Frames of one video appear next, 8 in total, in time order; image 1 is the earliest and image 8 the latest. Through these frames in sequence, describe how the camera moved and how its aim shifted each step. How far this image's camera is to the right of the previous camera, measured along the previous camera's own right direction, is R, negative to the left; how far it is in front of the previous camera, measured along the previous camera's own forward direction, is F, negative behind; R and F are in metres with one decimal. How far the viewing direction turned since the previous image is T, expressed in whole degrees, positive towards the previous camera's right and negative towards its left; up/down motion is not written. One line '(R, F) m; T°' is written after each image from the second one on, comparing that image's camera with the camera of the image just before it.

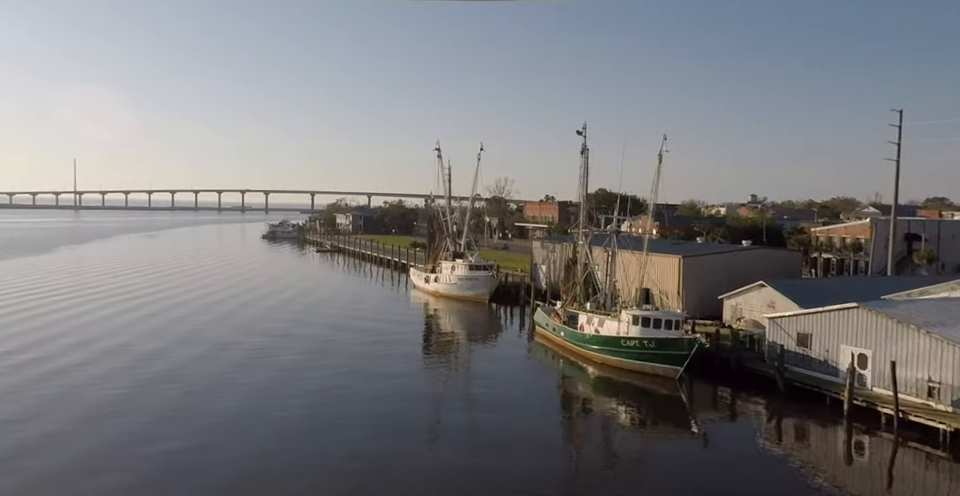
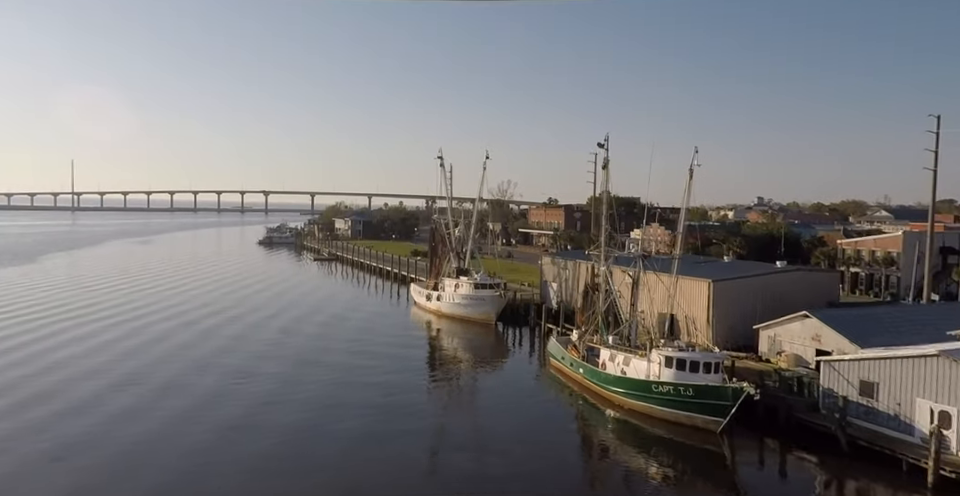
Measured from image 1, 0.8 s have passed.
(-0.2, +1.8) m; 0°
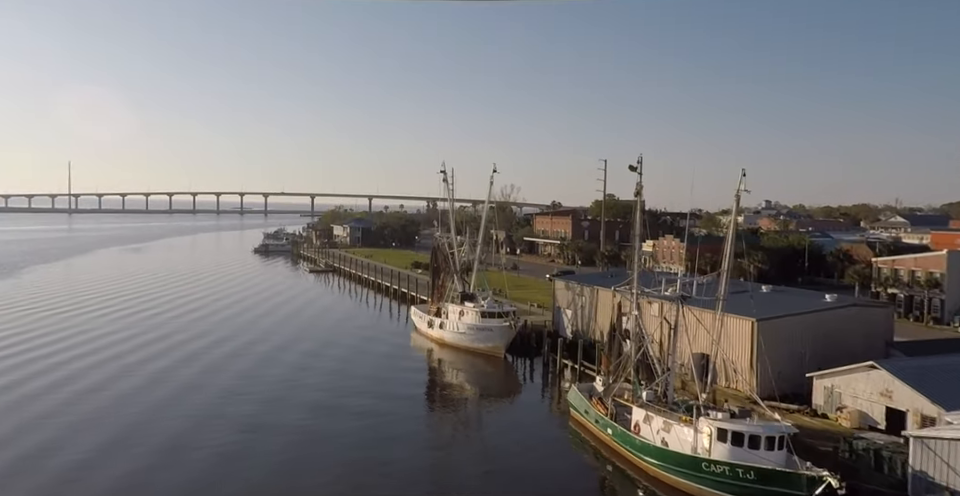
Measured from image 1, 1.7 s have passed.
(-0.2, +2.1) m; 0°
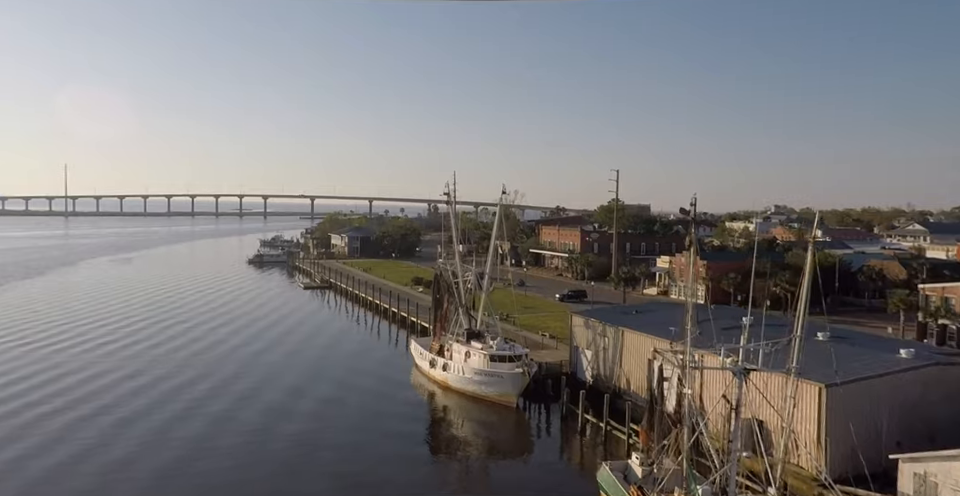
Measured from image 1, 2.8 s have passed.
(-0.2, +2.4) m; 0°
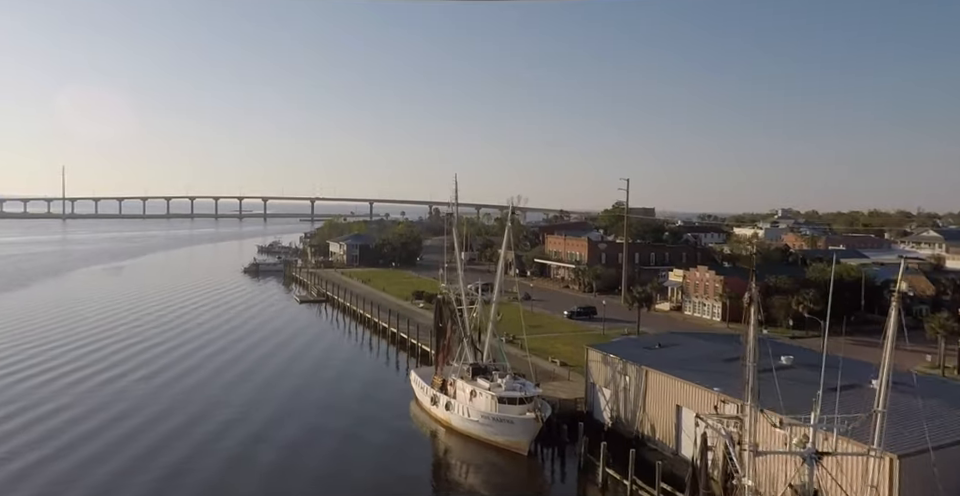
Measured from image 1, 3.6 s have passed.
(-0.2, +1.8) m; 0°
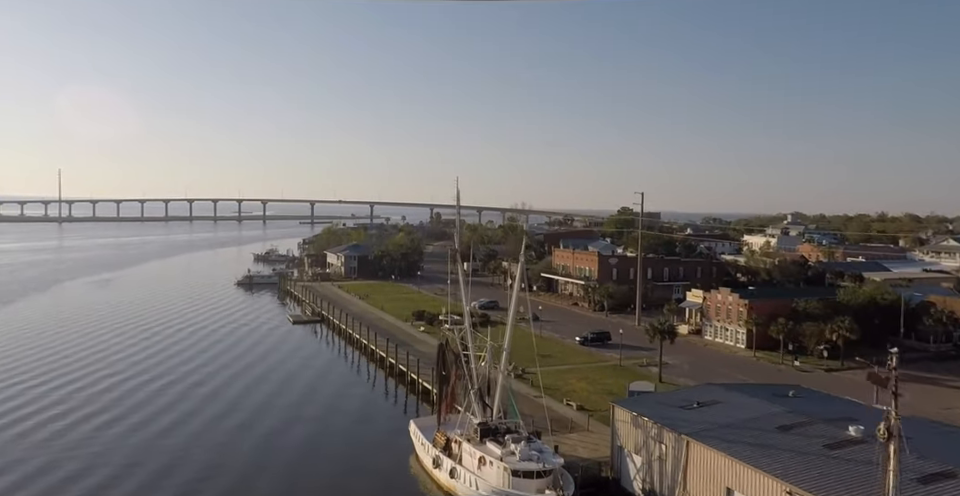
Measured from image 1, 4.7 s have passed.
(-0.2, +2.4) m; 0°
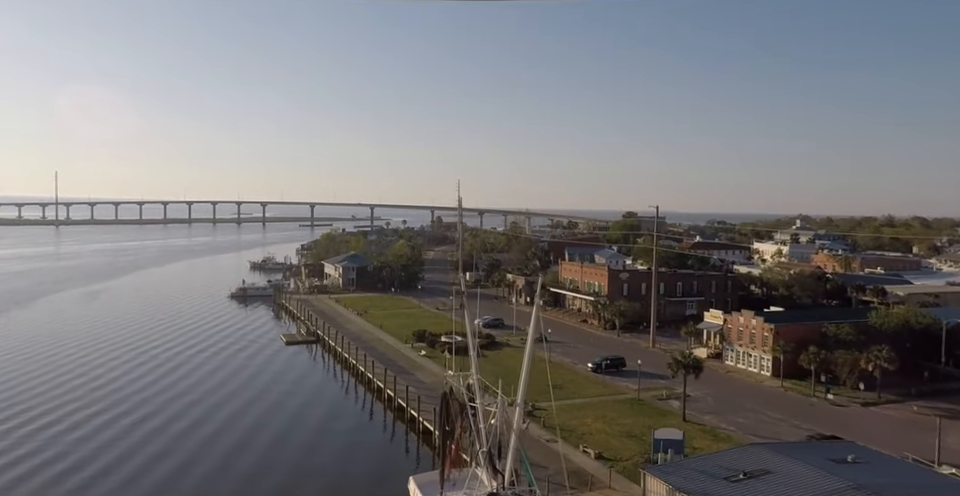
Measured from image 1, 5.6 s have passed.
(-0.2, +2.1) m; 0°
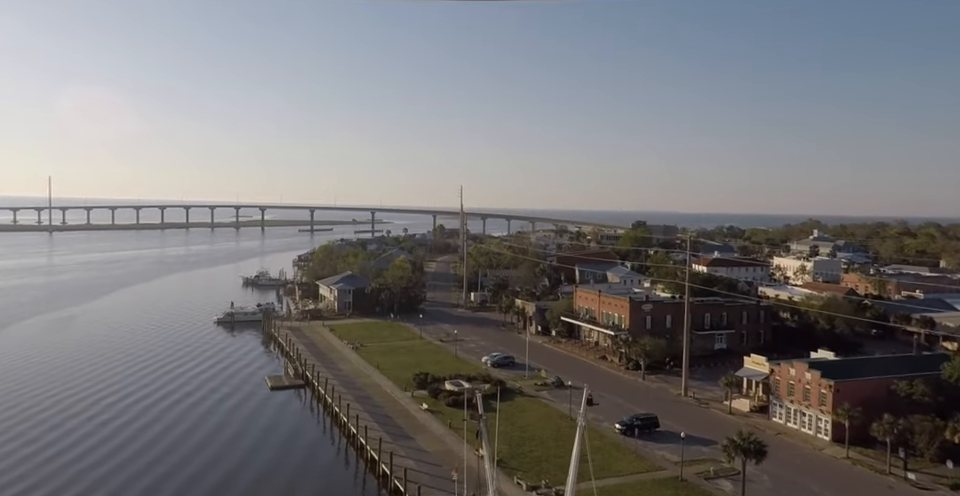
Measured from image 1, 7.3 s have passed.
(-0.3, +3.9) m; 0°
